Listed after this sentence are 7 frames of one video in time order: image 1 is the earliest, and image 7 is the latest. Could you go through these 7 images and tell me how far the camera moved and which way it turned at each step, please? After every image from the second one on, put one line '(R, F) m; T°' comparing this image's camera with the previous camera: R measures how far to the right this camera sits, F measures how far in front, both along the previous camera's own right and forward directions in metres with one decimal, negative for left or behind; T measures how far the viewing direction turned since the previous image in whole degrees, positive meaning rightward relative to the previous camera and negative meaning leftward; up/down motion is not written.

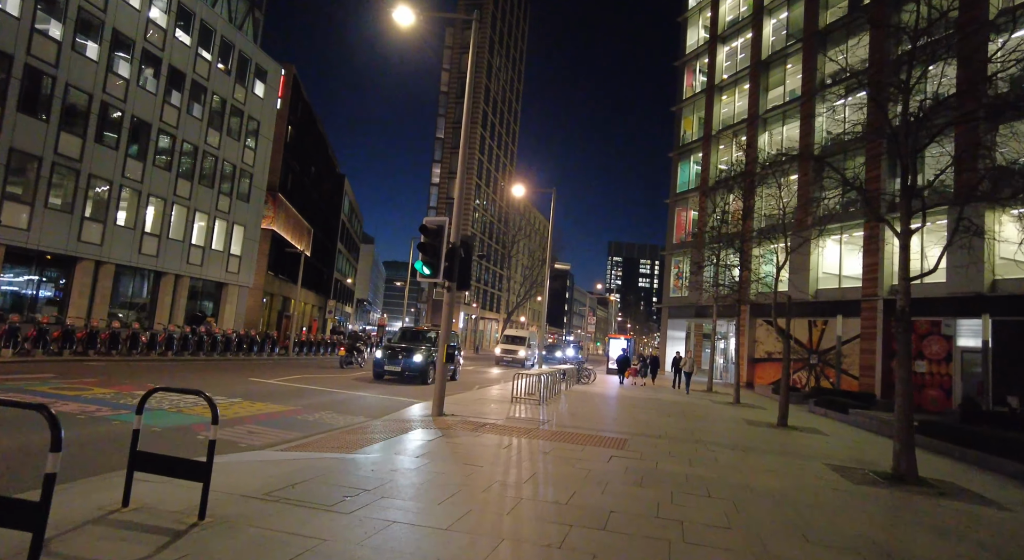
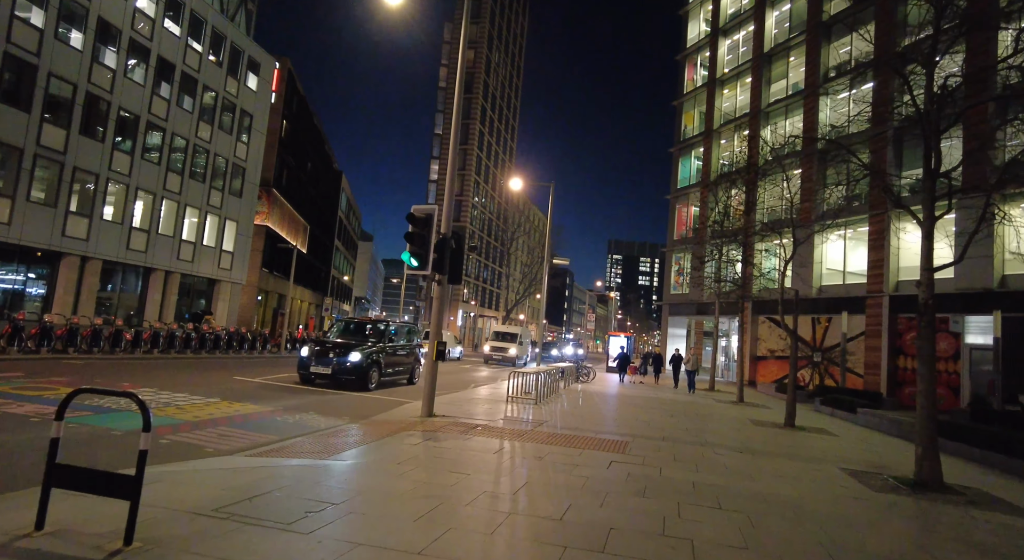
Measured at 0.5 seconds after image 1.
(+0.1, +0.6) m; 0°
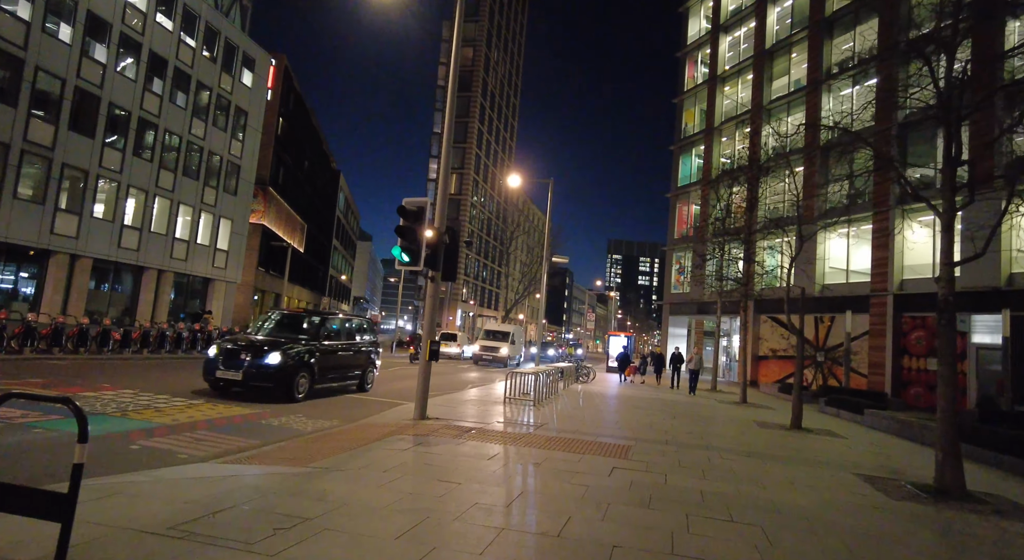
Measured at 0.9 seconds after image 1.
(0.0, +0.4) m; 0°
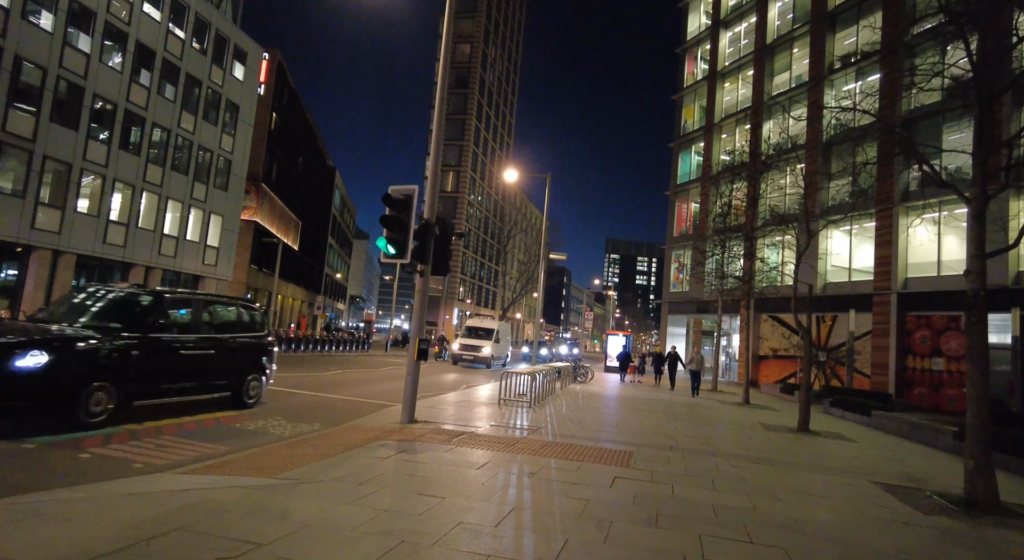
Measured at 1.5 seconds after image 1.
(+0.1, +0.5) m; 0°
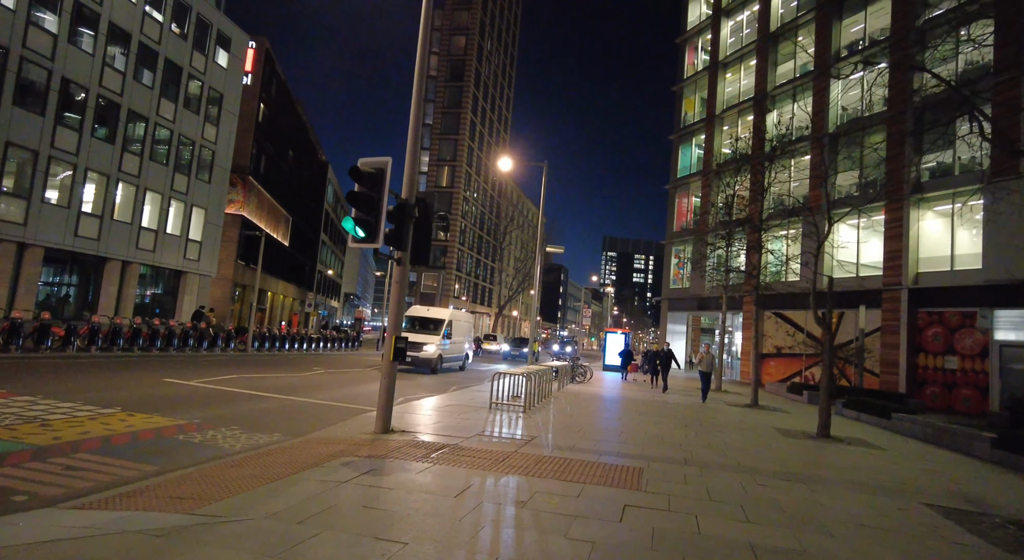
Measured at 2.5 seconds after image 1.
(+0.1, +1.1) m; 0°
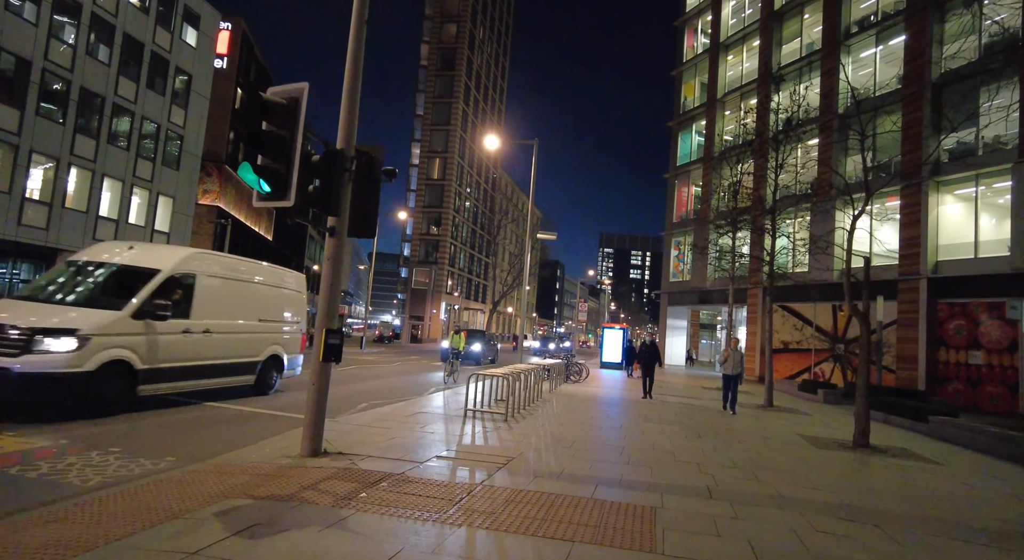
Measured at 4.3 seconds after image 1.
(+0.3, +1.7) m; 0°
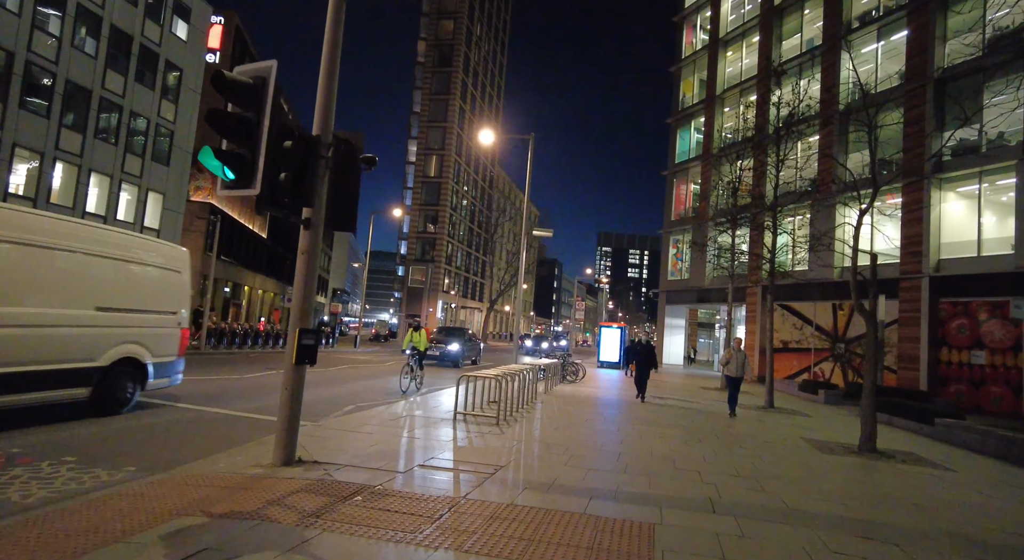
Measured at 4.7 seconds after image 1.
(+0.1, +0.4) m; 0°
